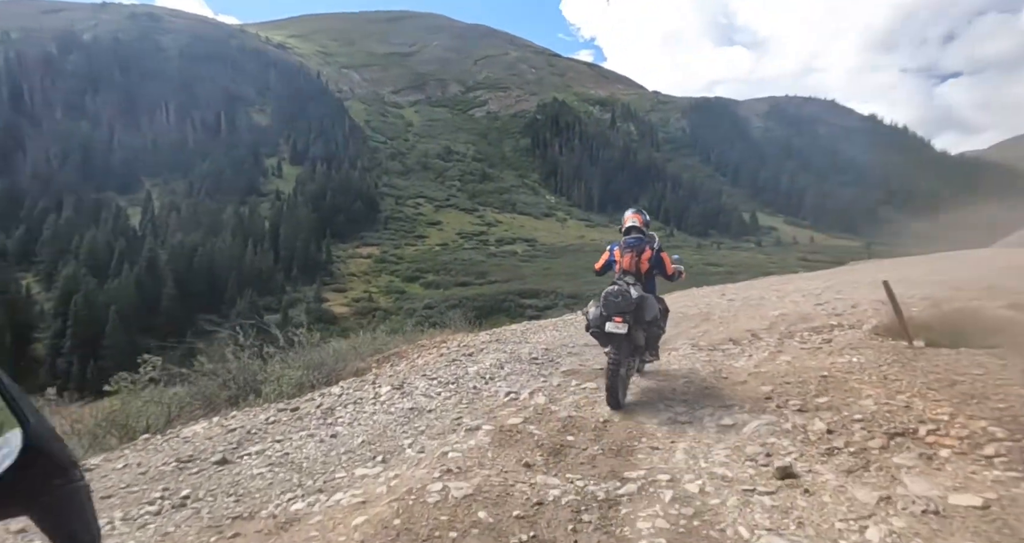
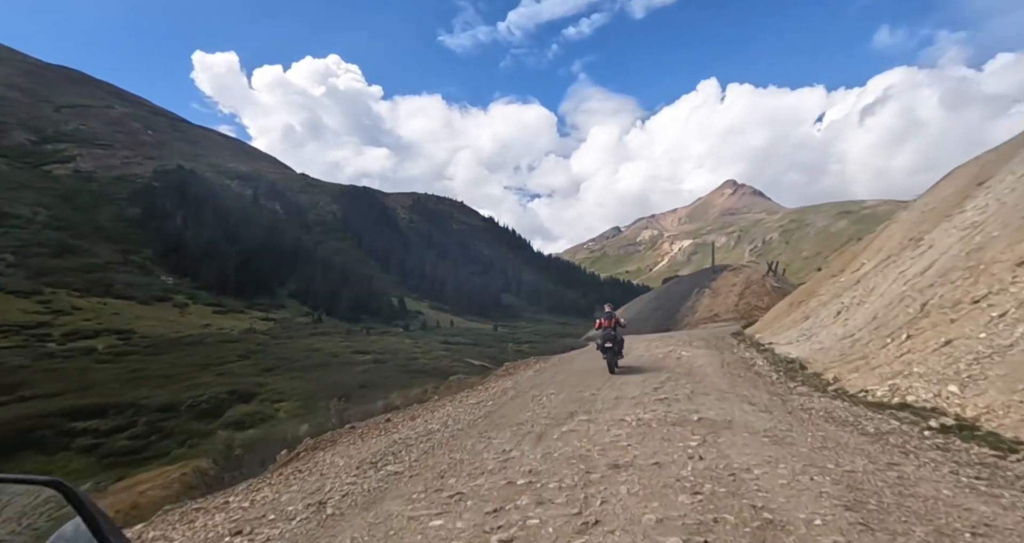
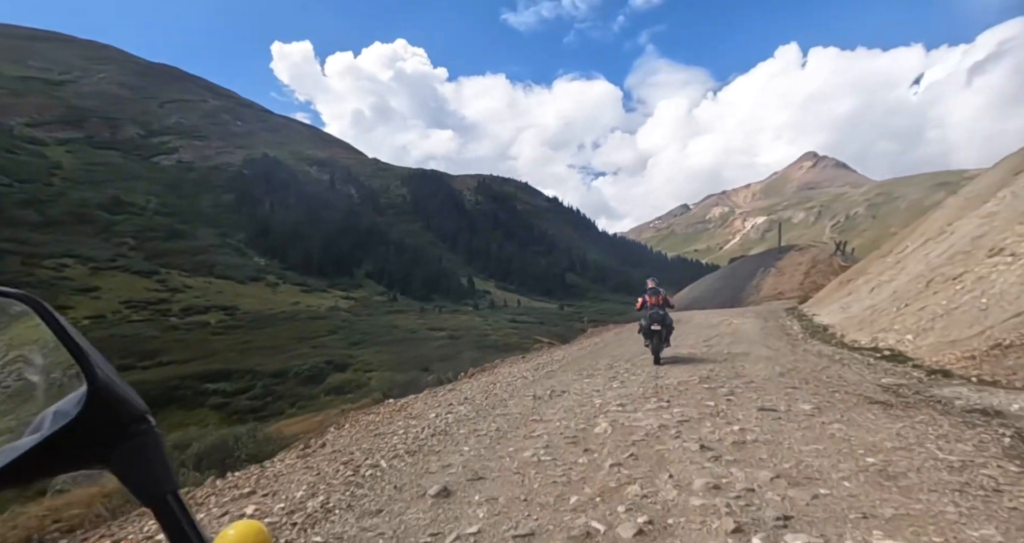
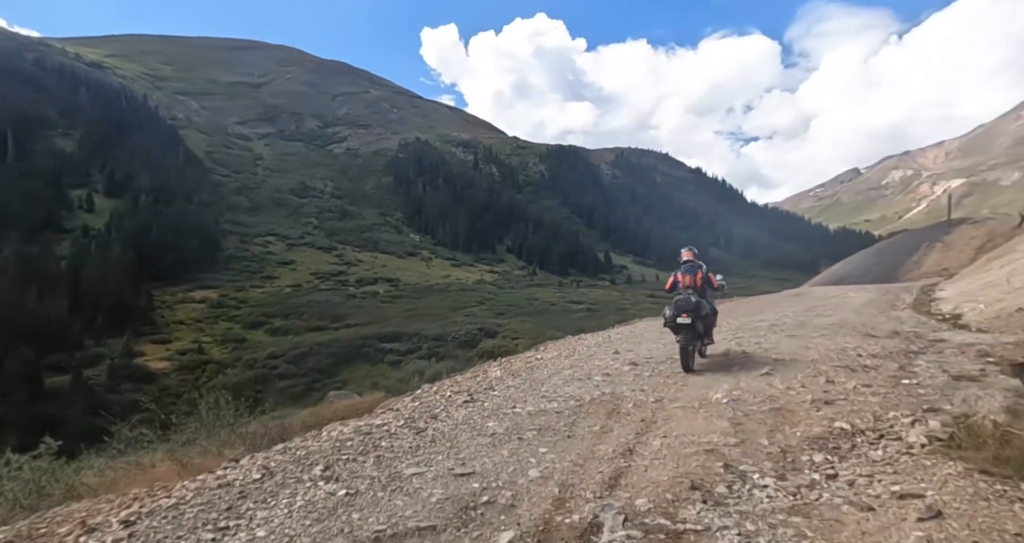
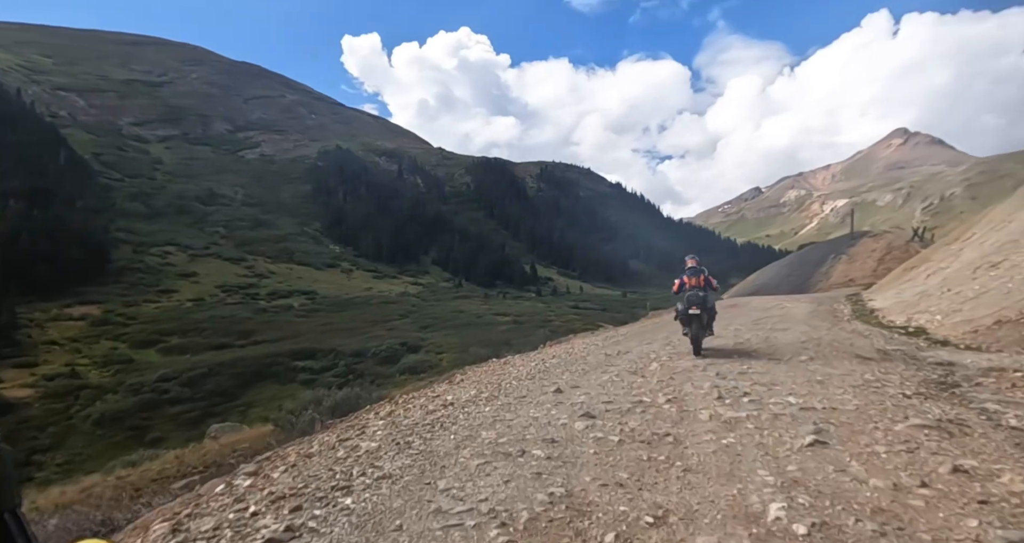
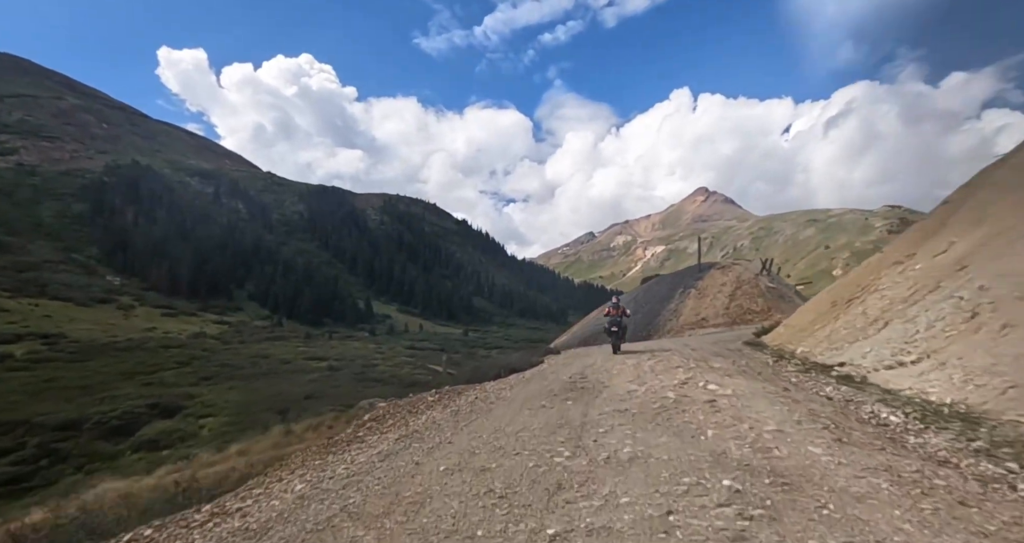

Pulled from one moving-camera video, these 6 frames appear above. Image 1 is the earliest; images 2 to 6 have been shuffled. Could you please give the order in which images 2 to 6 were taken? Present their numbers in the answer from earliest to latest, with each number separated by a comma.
4, 5, 3, 2, 6
